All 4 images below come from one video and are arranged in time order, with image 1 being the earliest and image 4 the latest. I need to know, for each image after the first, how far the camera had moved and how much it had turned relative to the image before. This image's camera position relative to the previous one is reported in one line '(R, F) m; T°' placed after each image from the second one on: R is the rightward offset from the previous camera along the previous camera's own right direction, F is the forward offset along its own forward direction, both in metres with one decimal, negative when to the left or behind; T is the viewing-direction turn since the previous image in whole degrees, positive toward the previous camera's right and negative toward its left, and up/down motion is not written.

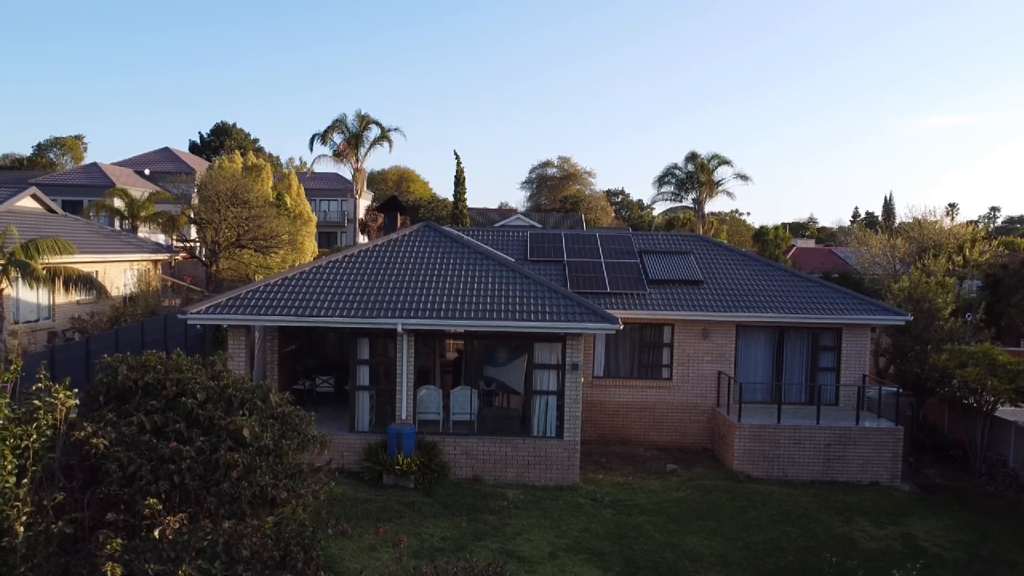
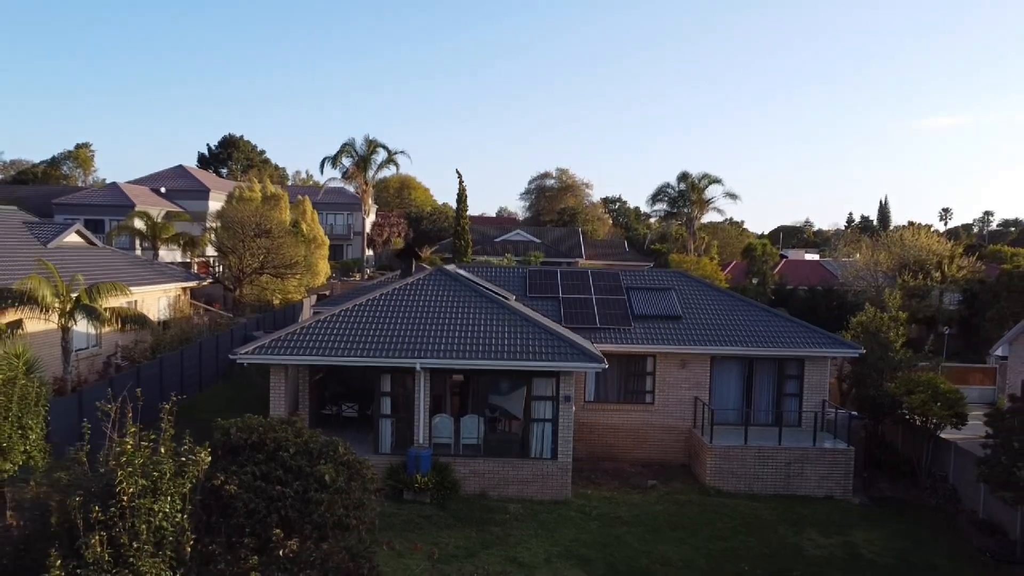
(0.0, -2.0) m; 0°
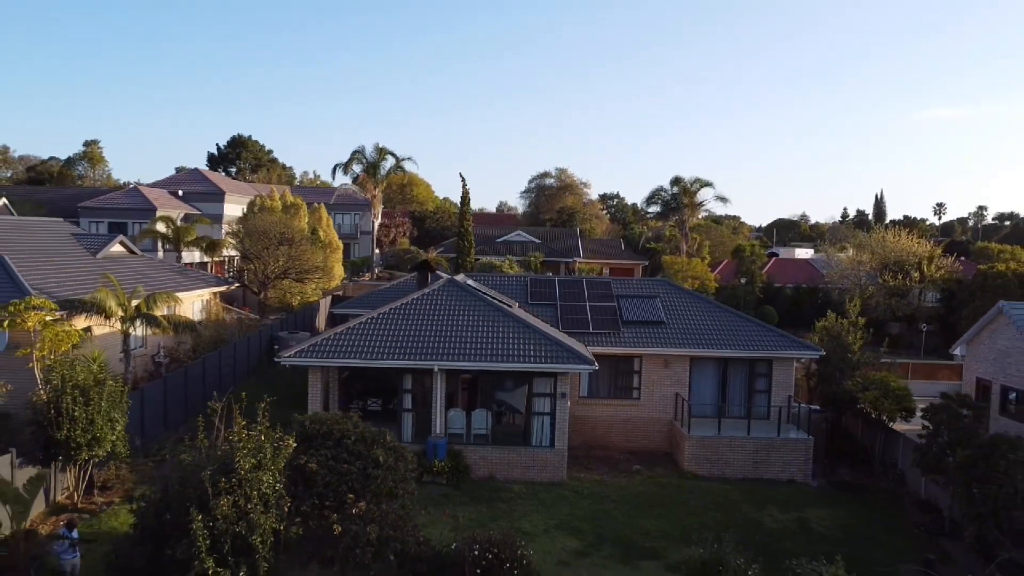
(-0.1, -2.3) m; 0°
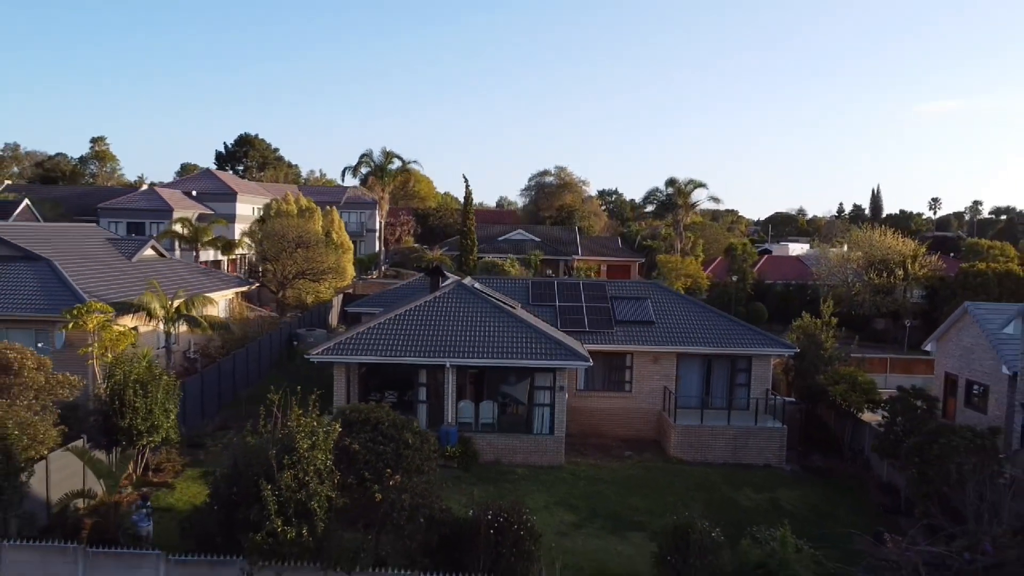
(-0.1, -1.9) m; 0°
